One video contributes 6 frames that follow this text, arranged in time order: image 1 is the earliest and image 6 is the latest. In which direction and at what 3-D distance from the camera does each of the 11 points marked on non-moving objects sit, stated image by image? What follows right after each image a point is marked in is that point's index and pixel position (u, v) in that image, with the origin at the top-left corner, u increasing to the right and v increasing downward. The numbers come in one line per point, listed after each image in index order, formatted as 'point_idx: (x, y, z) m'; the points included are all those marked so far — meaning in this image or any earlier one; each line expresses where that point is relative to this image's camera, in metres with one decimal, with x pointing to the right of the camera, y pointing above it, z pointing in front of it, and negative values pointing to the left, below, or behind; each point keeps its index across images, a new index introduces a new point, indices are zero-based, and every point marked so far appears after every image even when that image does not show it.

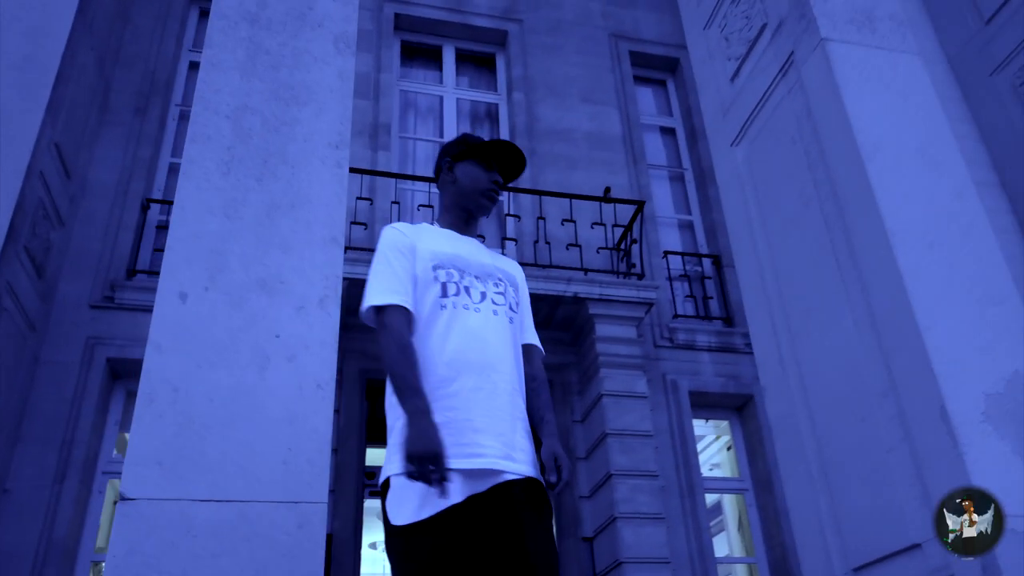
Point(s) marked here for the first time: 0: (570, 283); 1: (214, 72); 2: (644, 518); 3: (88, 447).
0: (+0.5, 0.0, +7.2) m
1: (-1.1, +0.8, +3.1) m
2: (+1.0, -1.8, +6.5) m
3: (-3.3, -1.3, +6.5) m
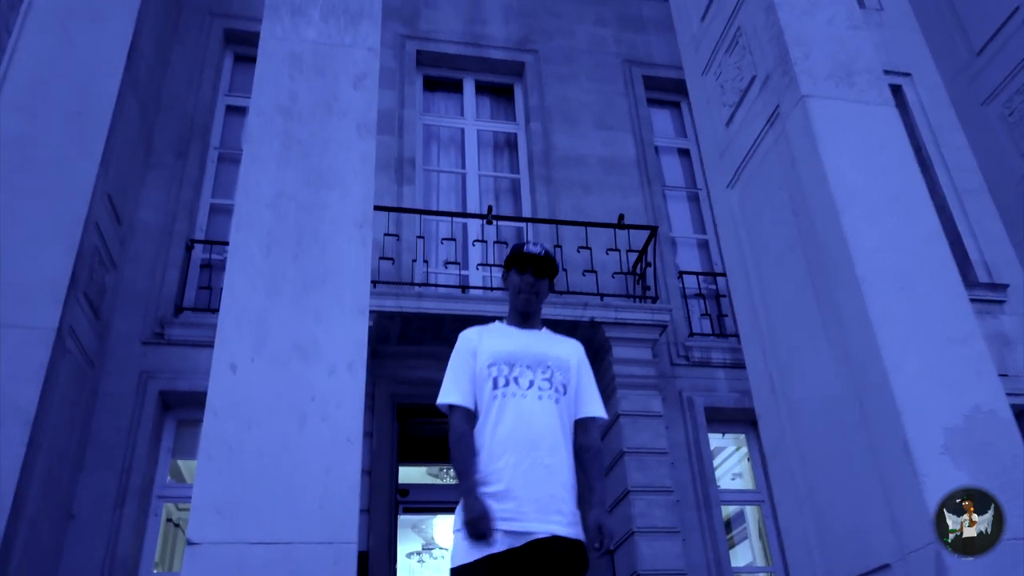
0: (+0.7, -0.2, +7.6) m
1: (-1.1, +0.5, +3.5) m
2: (+1.2, -2.0, +6.9) m
3: (-3.2, -1.6, +7.0) m
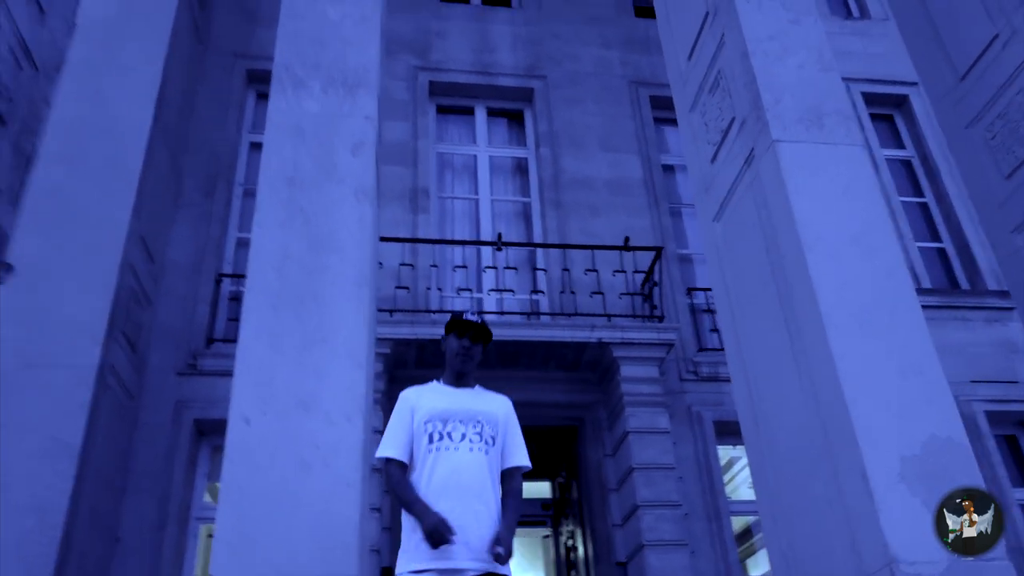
0: (+0.8, -0.4, +8.0) m
1: (-1.2, +0.3, +4.0) m
2: (+1.4, -2.2, +7.2) m
3: (-3.0, -1.9, +7.5) m
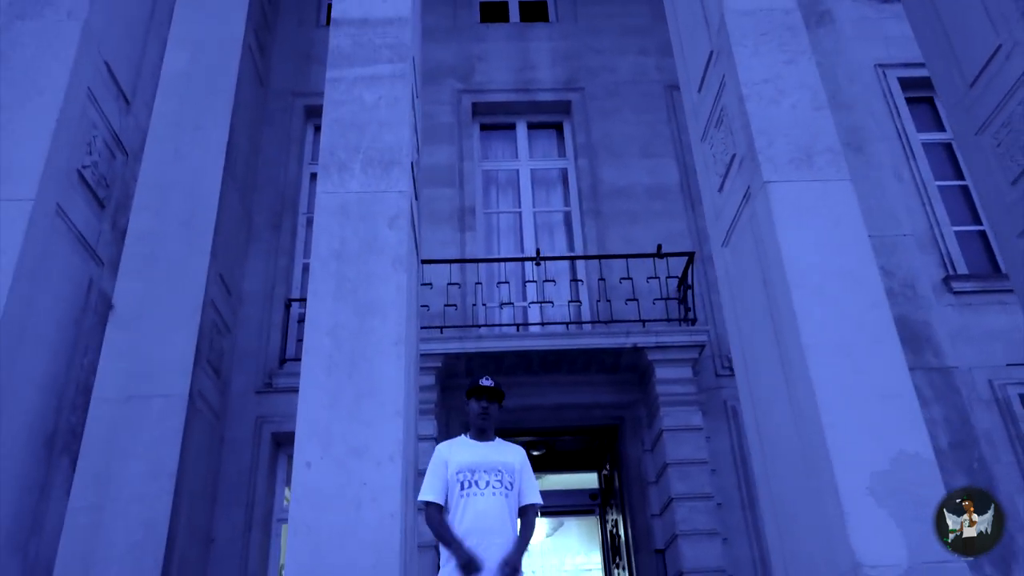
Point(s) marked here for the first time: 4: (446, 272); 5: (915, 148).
0: (+1.2, -0.5, +8.6) m
1: (-1.1, -0.1, +4.7) m
2: (+1.8, -2.3, +7.9) m
3: (-2.6, -2.2, +8.5) m
4: (-0.7, +0.2, +9.3) m
5: (+4.8, +1.7, +9.9) m
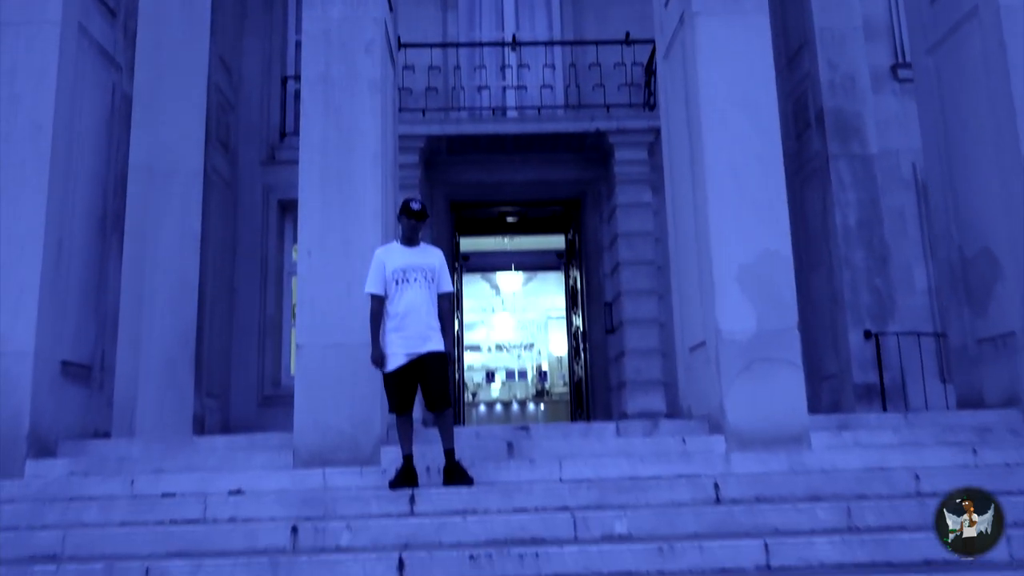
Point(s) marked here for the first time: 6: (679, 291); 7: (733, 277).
0: (+0.9, +1.9, +9.6) m
1: (-1.4, +1.2, +5.8) m
2: (+1.5, 0.0, +9.5) m
3: (-2.9, +0.3, +10.1) m
4: (-1.0, +2.8, +10.0) m
5: (+4.6, +4.3, +10.1) m
6: (+1.4, 0.0, +6.6) m
7: (+1.5, +0.1, +5.7) m
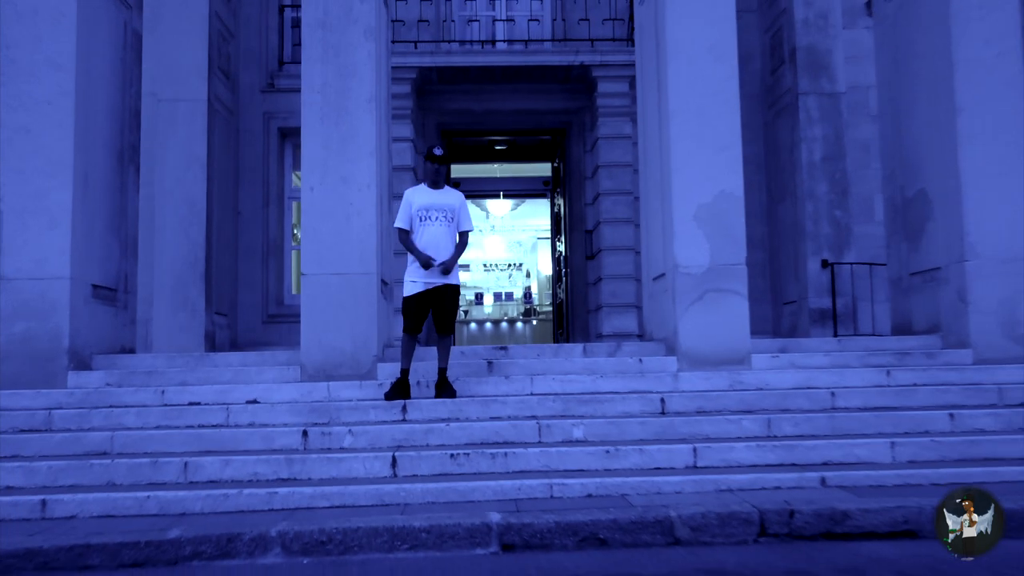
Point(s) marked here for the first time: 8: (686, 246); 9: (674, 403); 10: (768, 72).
0: (+0.8, +2.8, +10.0) m
1: (-1.6, +1.7, +6.3) m
2: (+1.3, +0.8, +10.1) m
3: (-3.0, +1.3, +10.7) m
4: (-1.2, +3.8, +10.4) m
5: (+4.5, +5.2, +10.3) m
6: (+1.2, +0.5, +7.3) m
7: (+1.4, +0.6, +6.4) m
8: (+1.3, +0.3, +6.4) m
9: (+1.1, -0.8, +5.5) m
10: (+3.3, +2.8, +10.6) m
